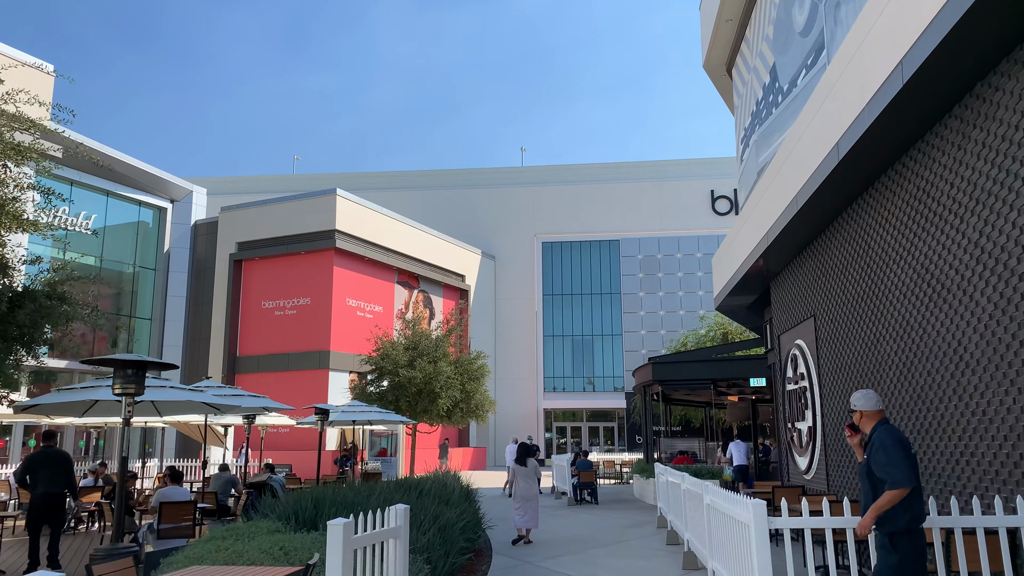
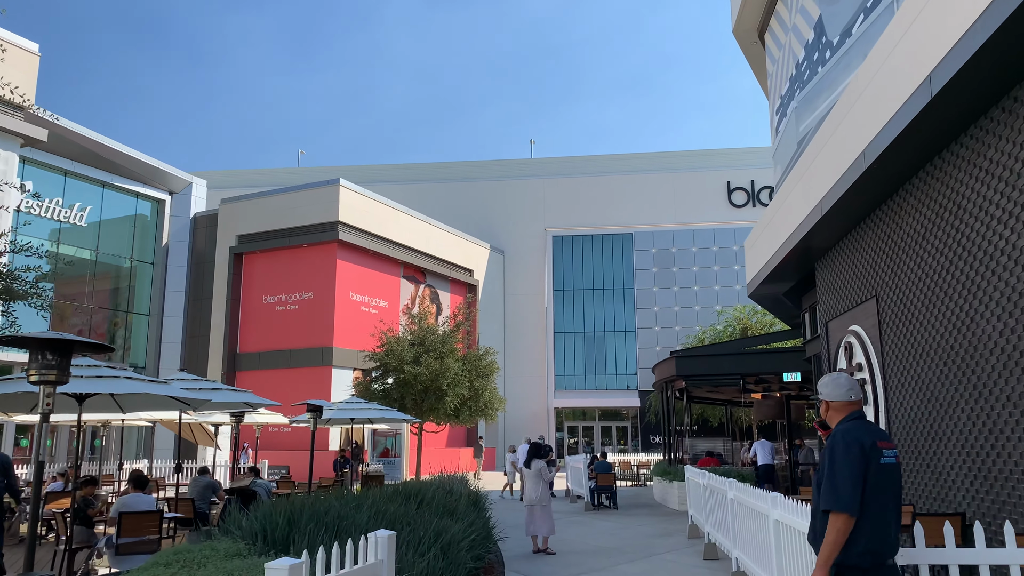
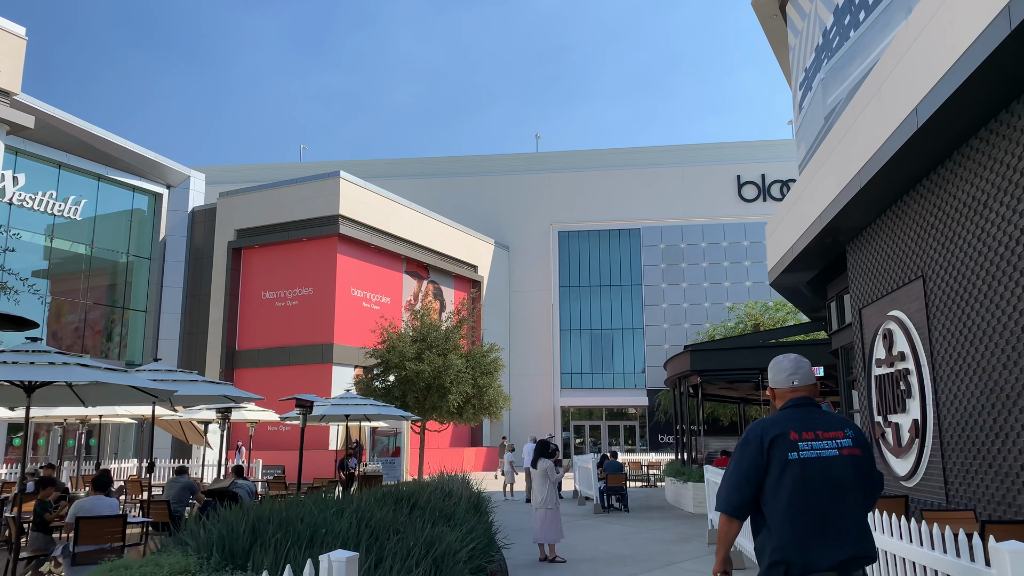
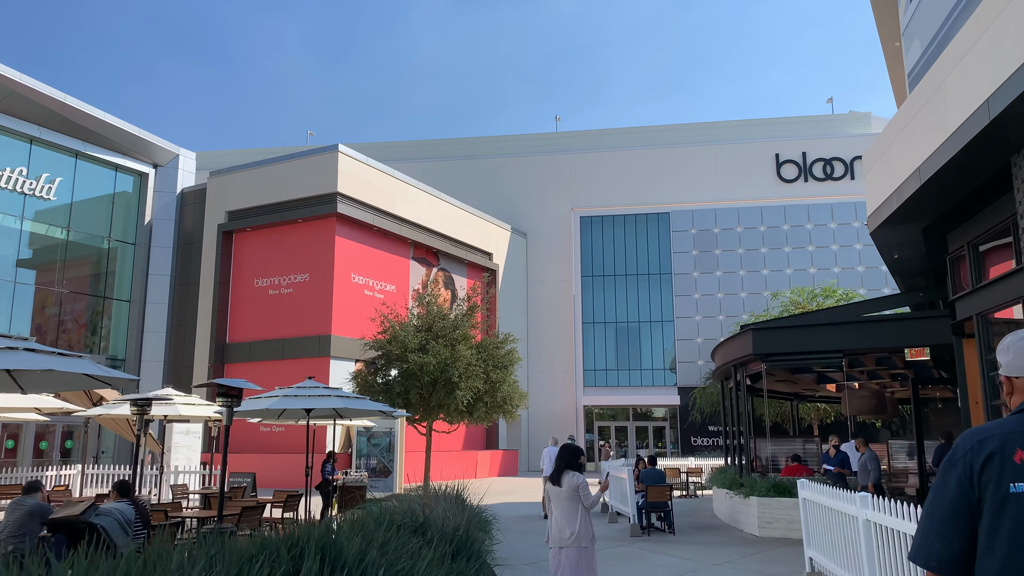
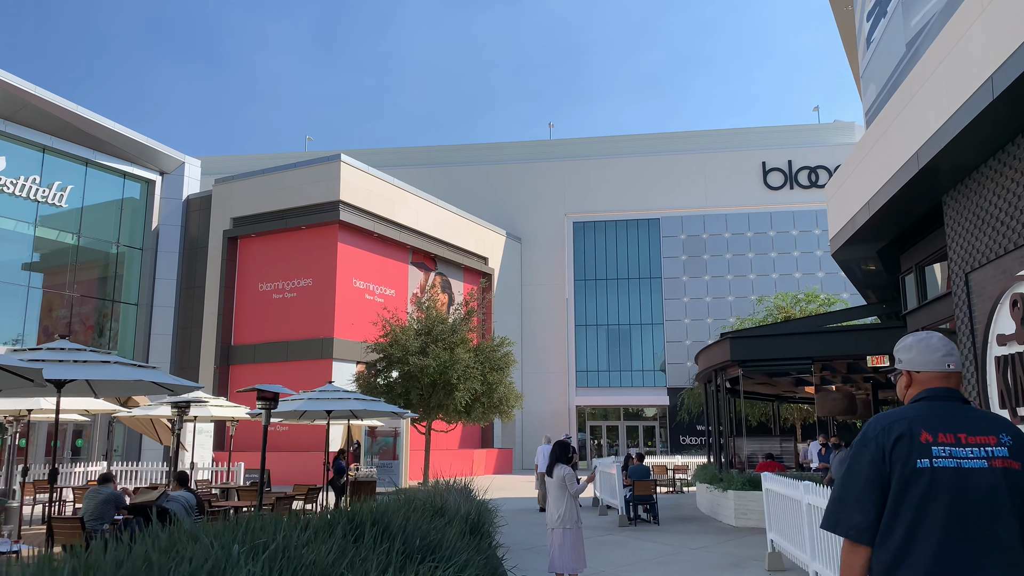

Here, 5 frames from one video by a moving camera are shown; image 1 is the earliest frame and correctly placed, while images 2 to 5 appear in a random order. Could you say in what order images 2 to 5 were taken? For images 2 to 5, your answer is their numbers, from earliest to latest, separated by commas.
2, 3, 5, 4
